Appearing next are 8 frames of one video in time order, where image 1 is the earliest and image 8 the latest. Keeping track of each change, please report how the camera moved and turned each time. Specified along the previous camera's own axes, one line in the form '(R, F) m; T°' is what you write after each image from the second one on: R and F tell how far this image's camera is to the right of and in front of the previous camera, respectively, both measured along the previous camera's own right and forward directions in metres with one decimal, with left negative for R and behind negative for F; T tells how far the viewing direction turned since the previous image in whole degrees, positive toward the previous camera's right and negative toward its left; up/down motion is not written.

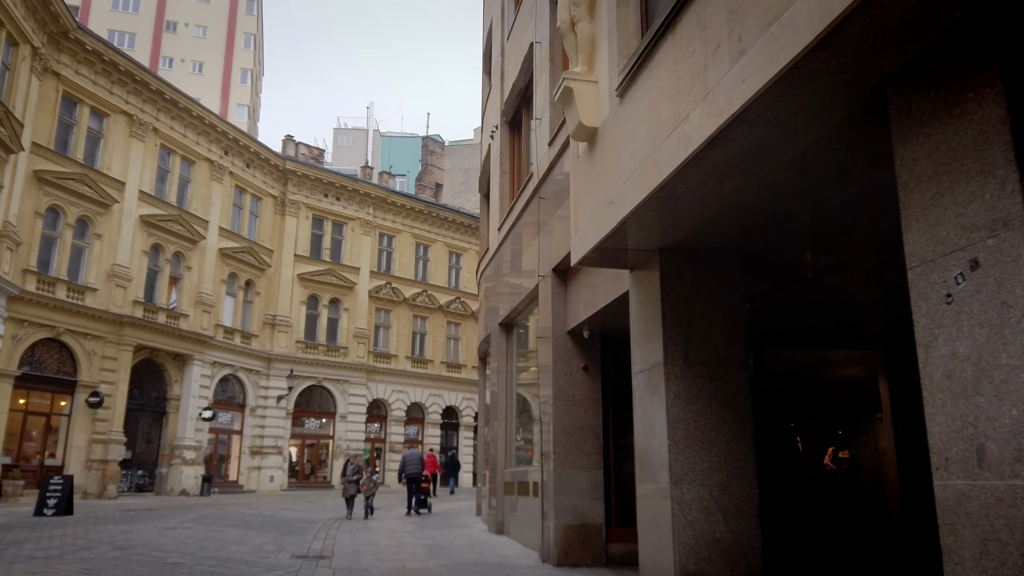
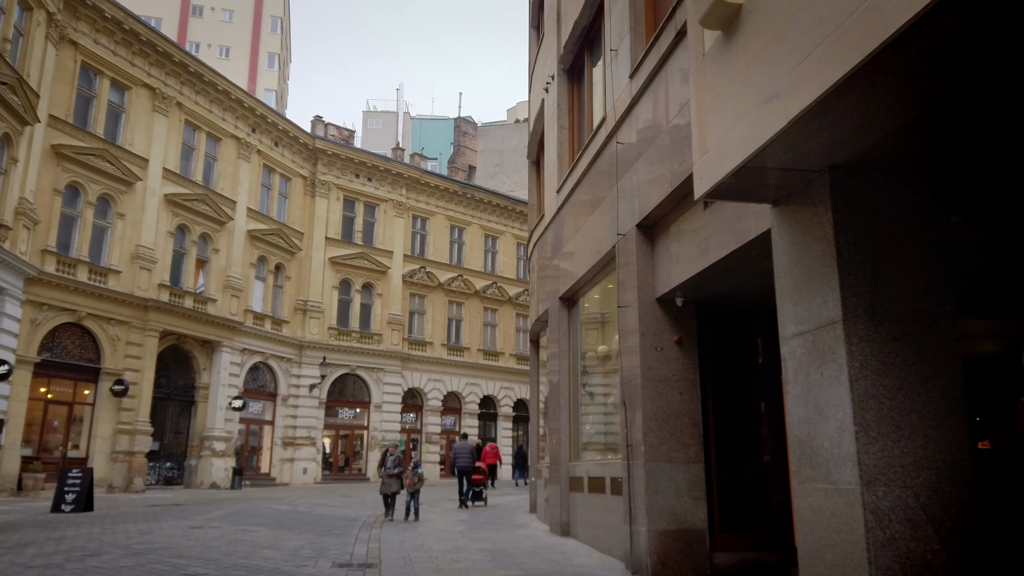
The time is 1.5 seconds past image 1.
(-0.7, +2.0) m; -2°
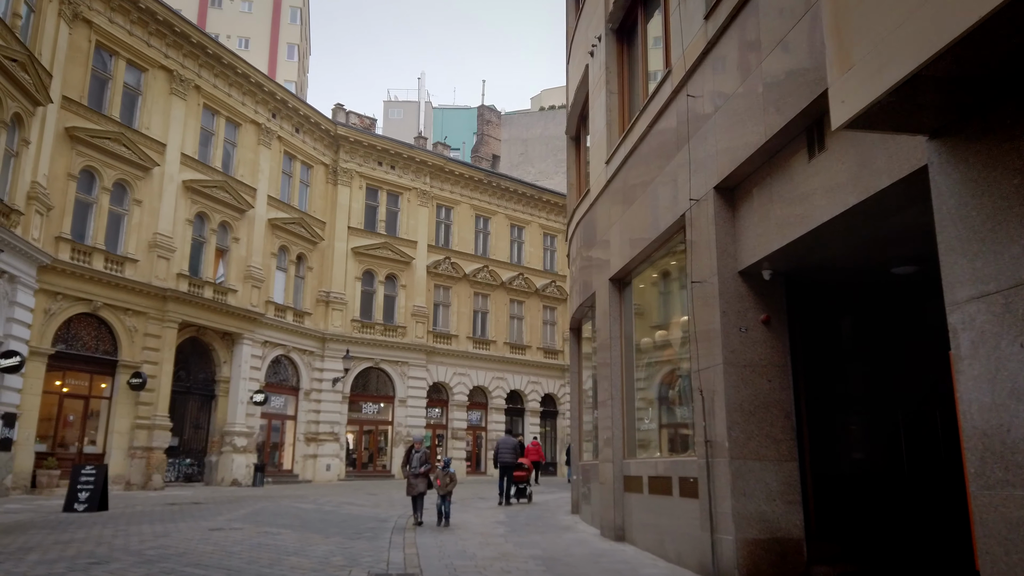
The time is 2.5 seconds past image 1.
(-0.5, +1.3) m; -1°
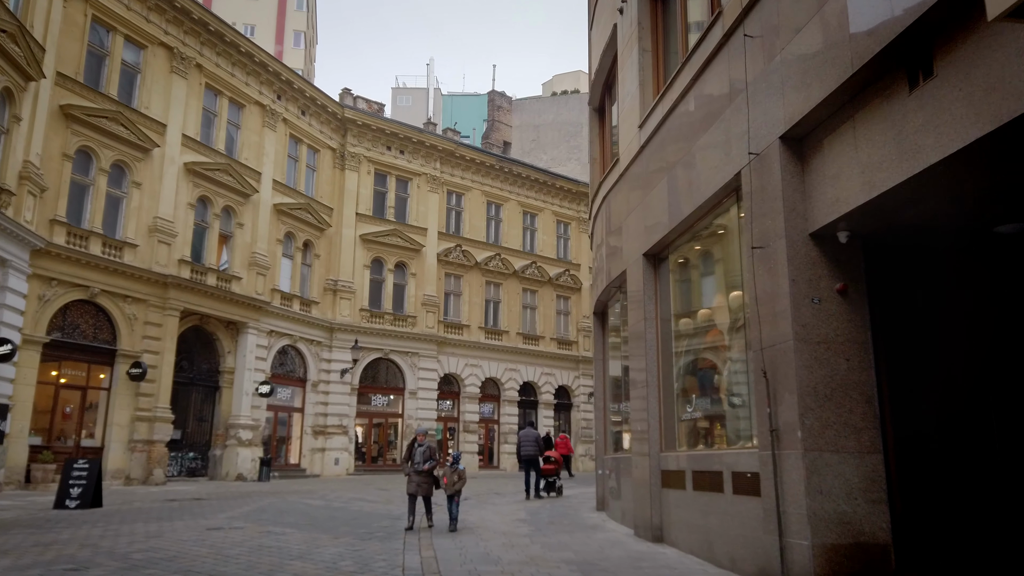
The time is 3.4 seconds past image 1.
(-0.3, +1.2) m; -1°
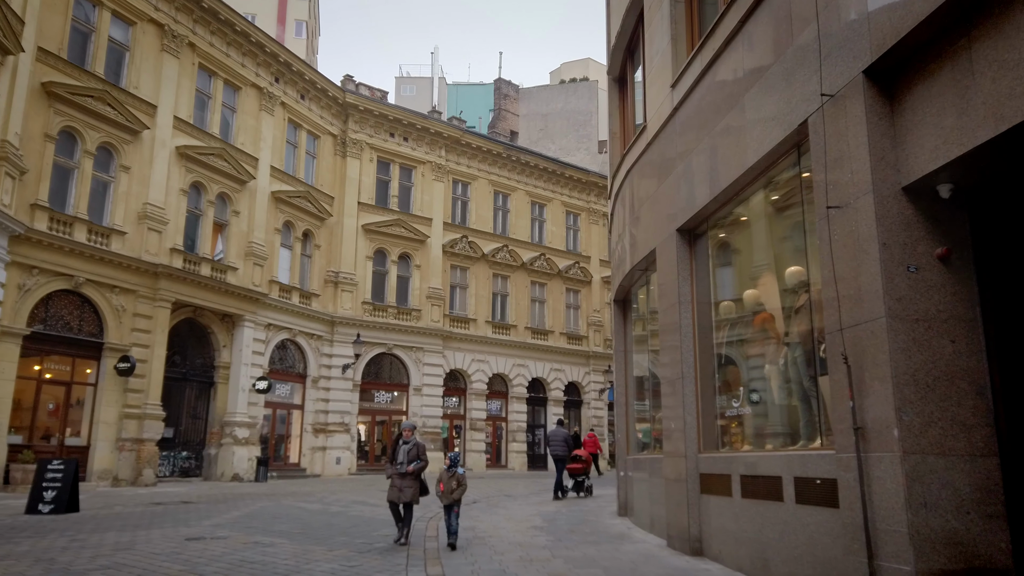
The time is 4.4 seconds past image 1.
(-0.2, +1.4) m; 0°
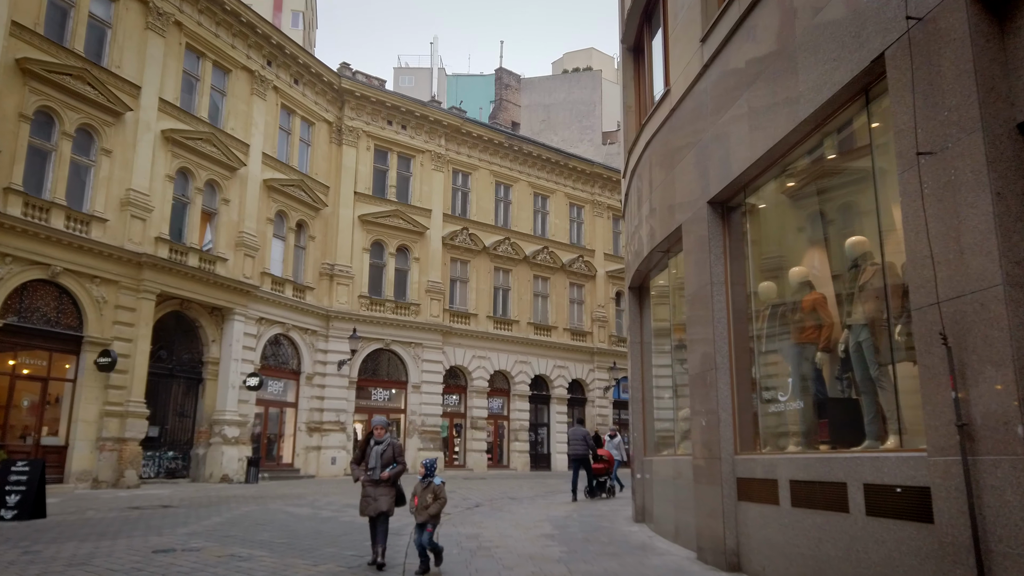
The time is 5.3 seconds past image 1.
(-0.1, +1.3) m; 0°
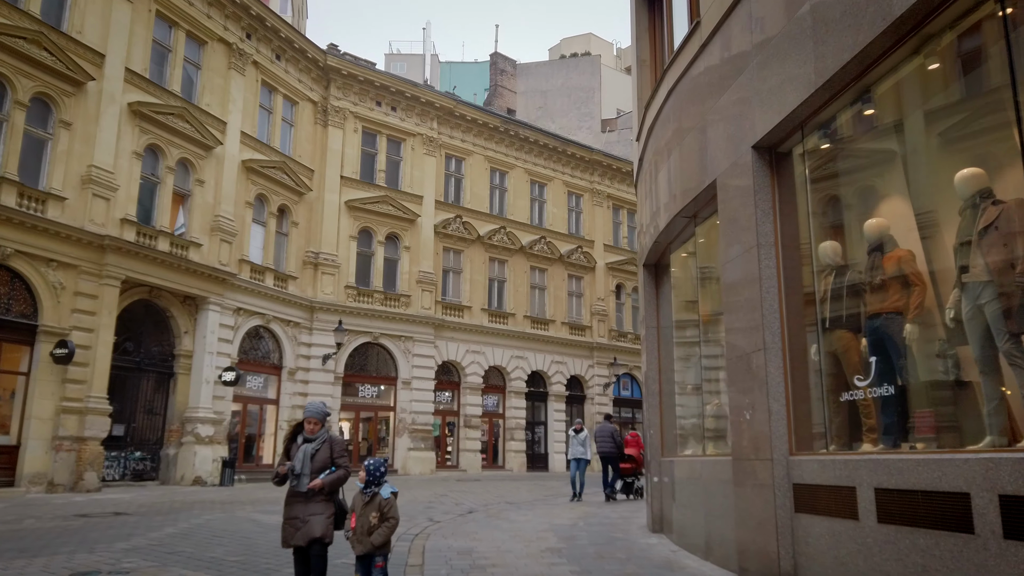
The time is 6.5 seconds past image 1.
(-0.1, +1.8) m; 0°
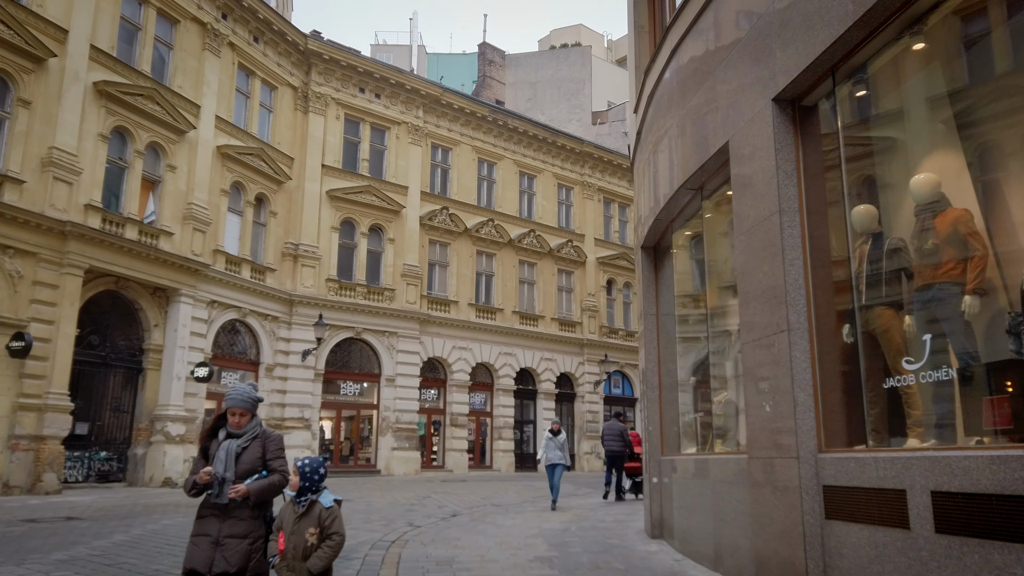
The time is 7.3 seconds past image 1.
(0.0, +1.0) m; +1°
